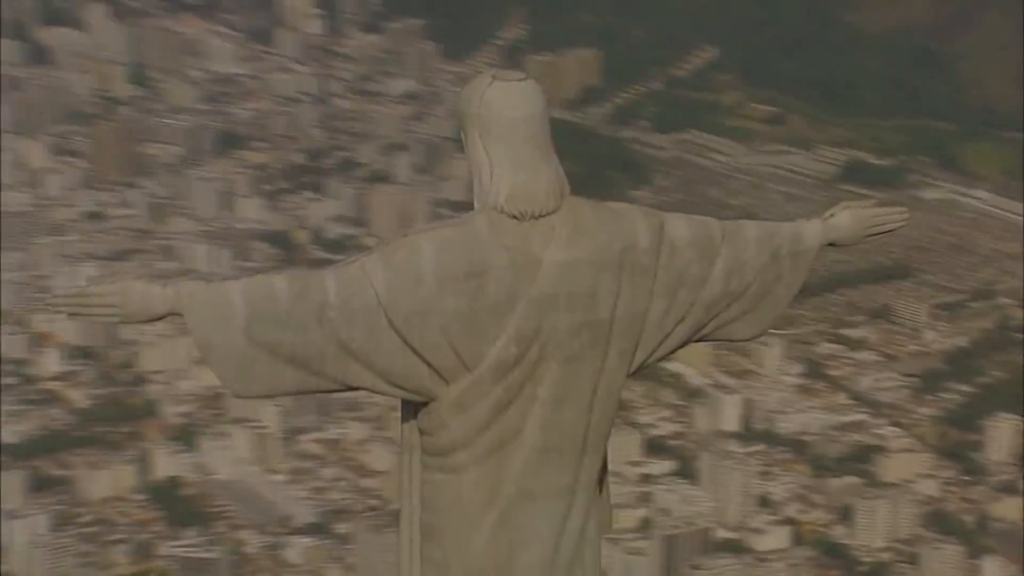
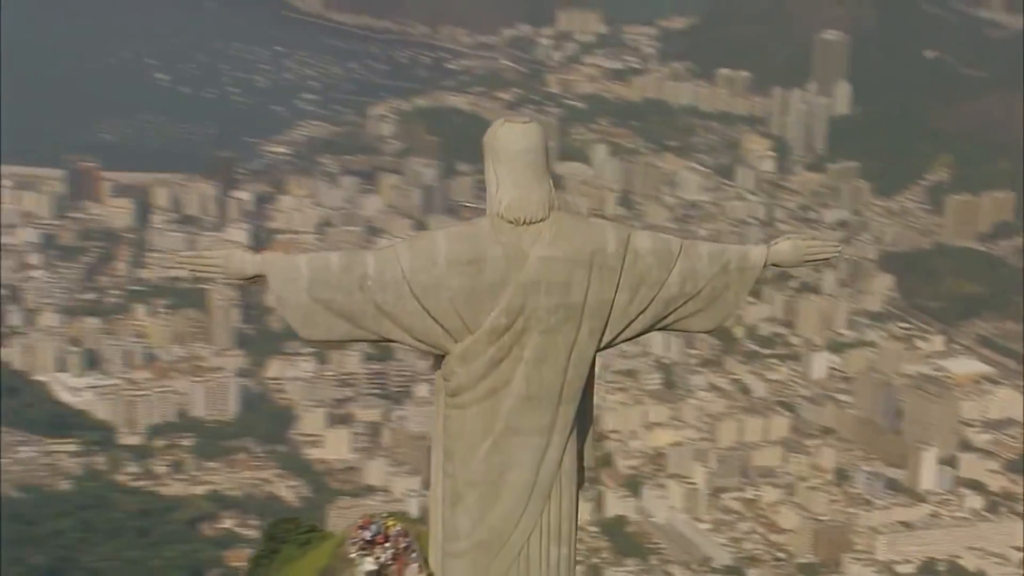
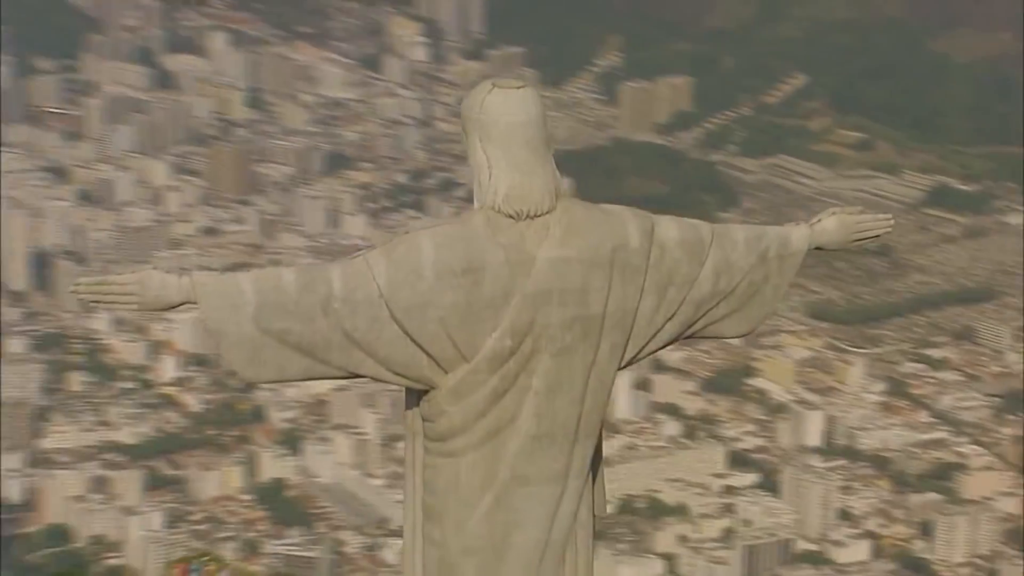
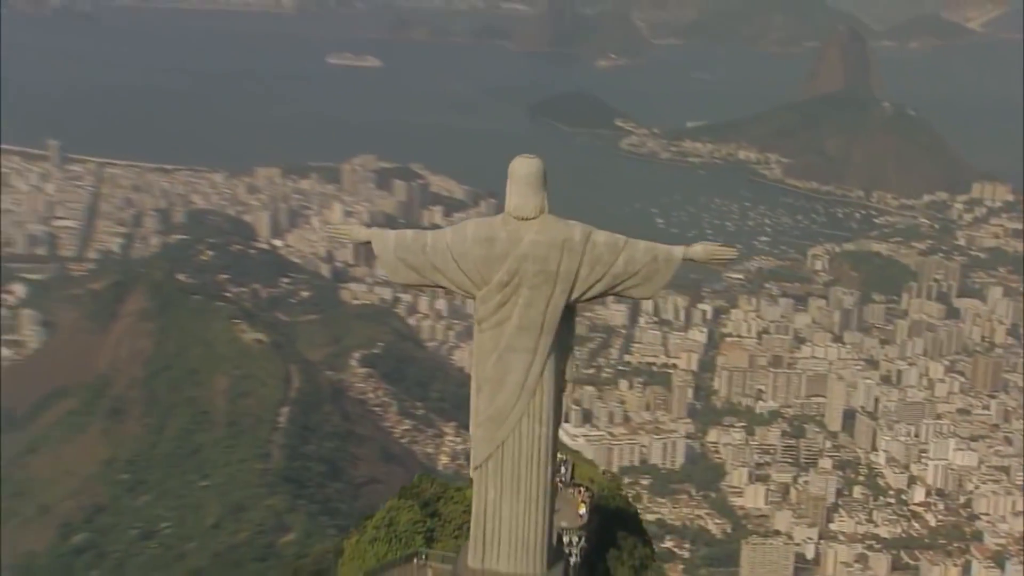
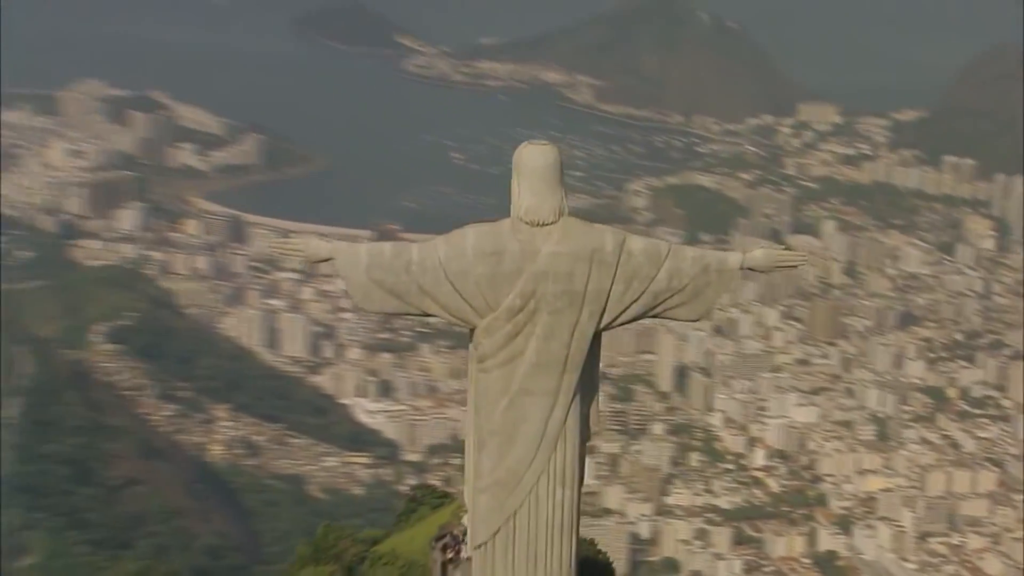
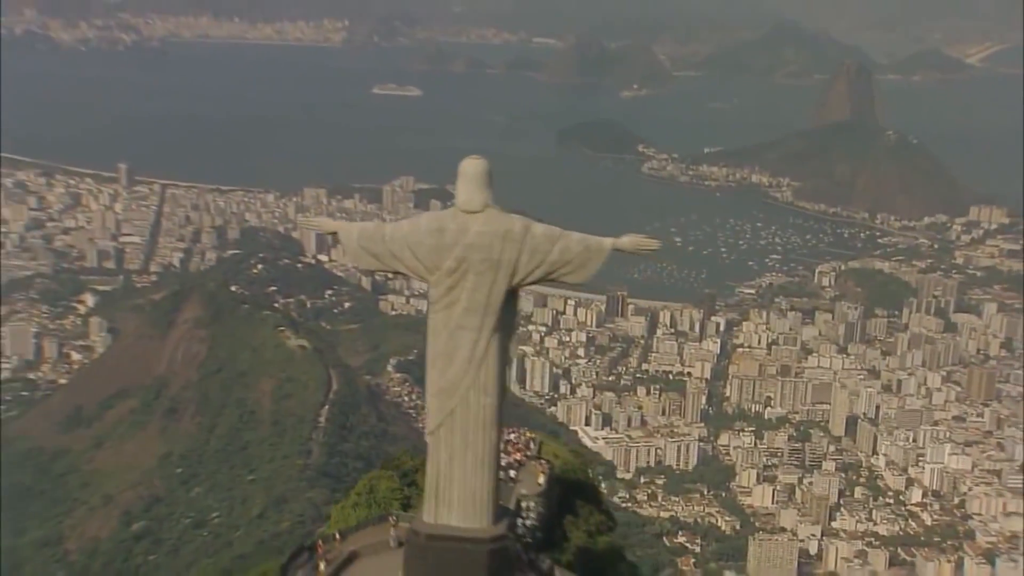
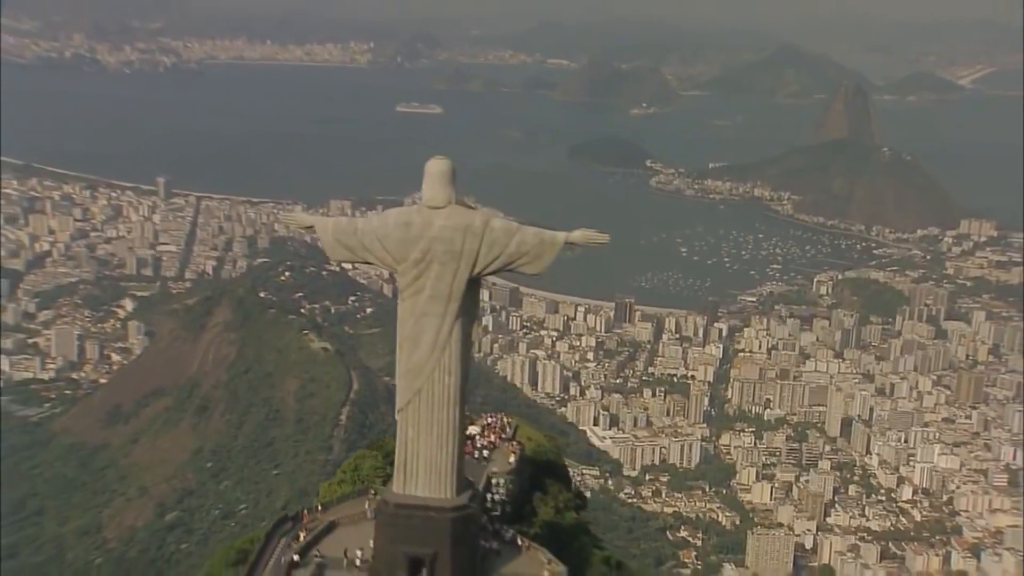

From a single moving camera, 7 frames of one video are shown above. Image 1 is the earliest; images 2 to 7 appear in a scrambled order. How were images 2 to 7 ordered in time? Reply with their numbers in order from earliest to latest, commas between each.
3, 2, 5, 4, 6, 7
